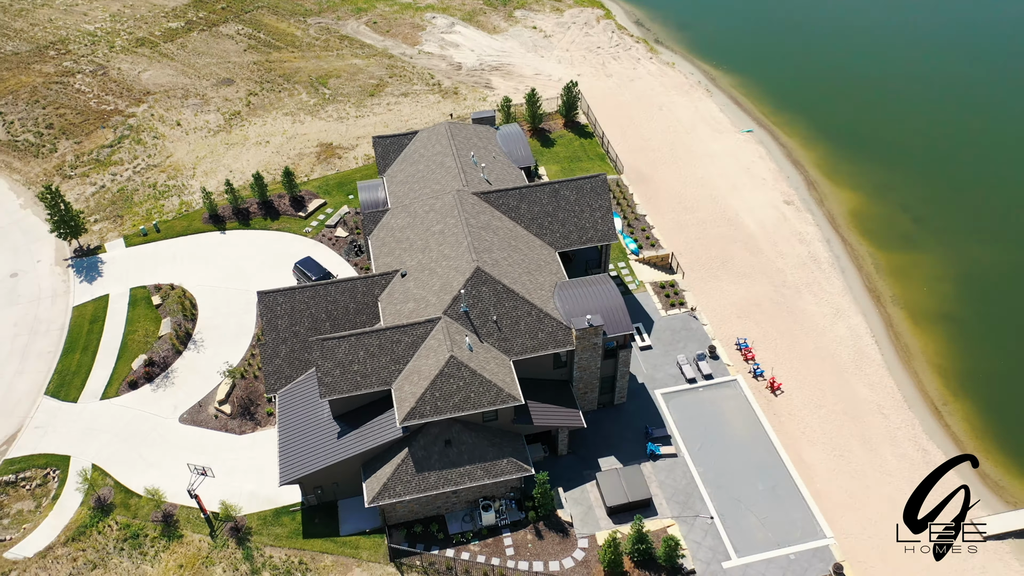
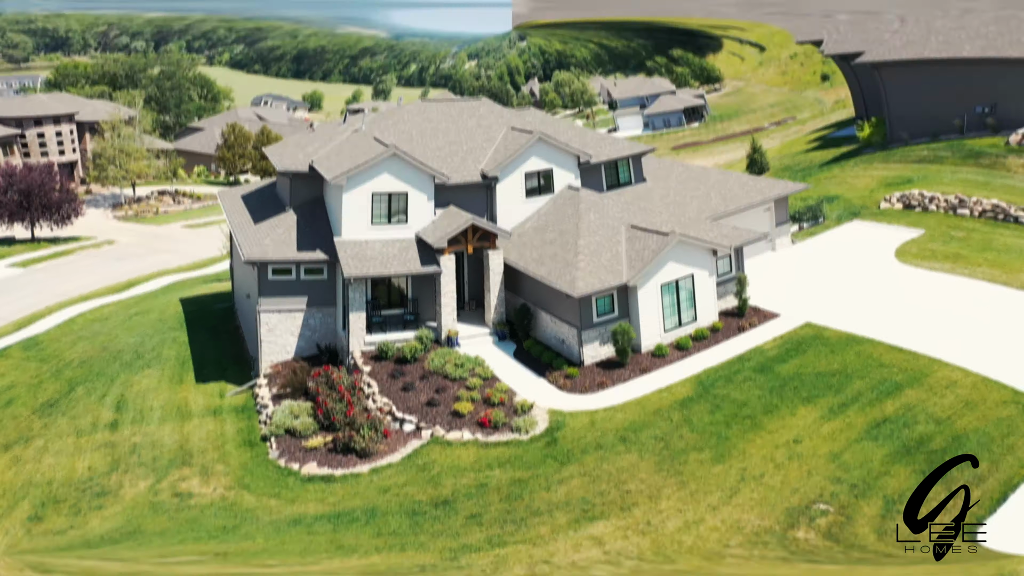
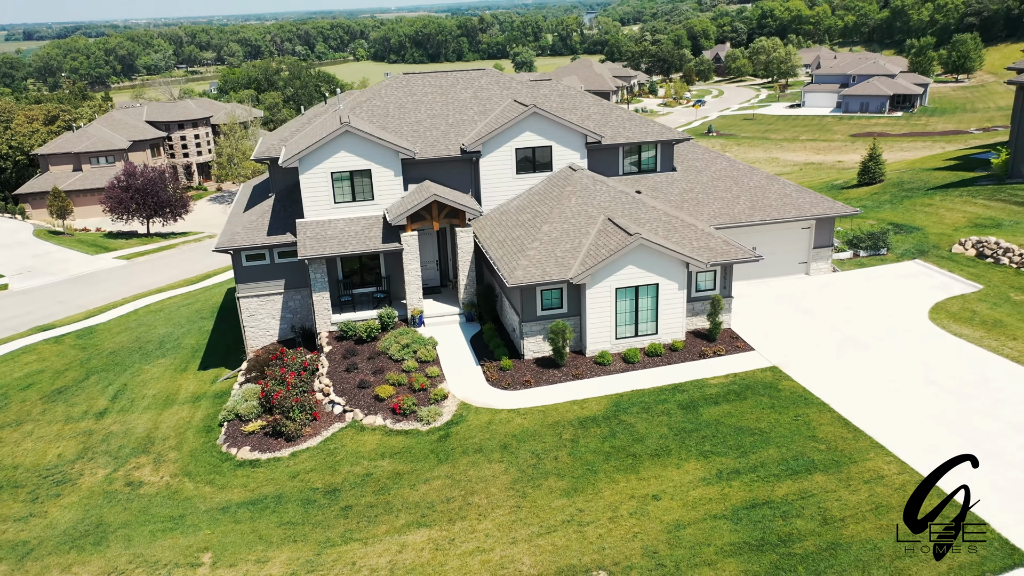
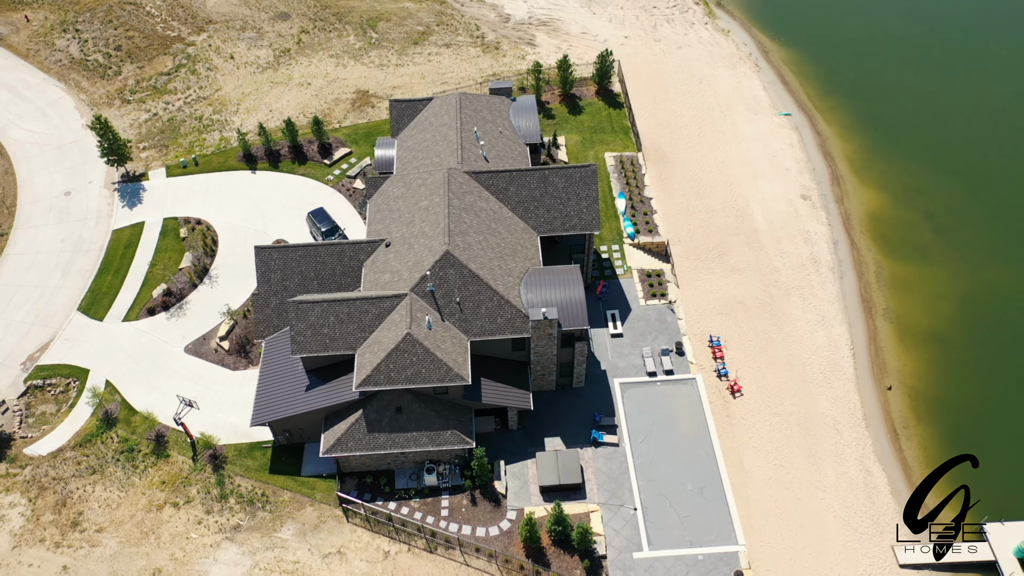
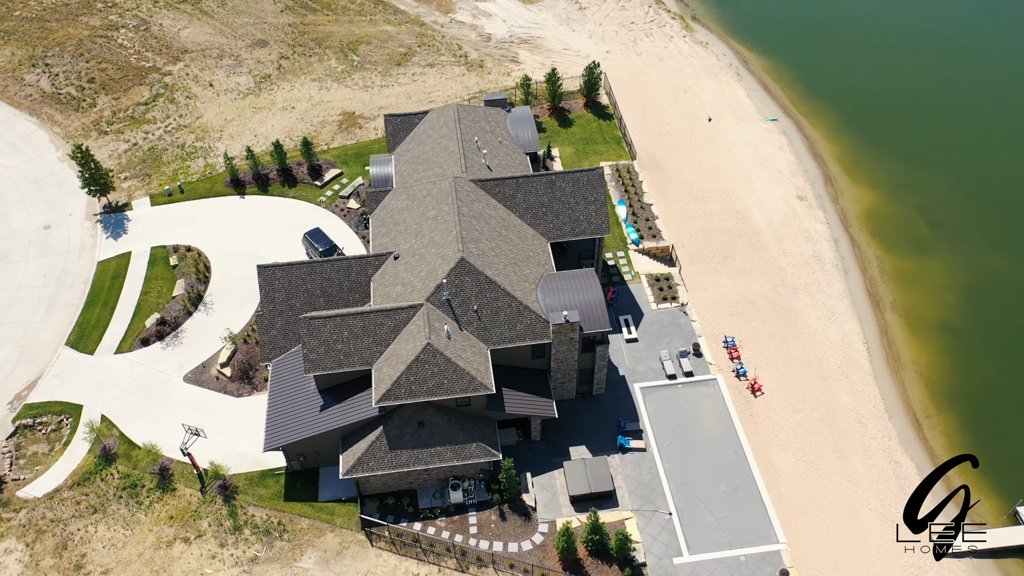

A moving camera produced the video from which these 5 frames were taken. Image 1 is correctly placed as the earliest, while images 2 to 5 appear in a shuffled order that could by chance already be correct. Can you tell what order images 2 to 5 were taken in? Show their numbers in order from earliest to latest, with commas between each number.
5, 4, 3, 2
